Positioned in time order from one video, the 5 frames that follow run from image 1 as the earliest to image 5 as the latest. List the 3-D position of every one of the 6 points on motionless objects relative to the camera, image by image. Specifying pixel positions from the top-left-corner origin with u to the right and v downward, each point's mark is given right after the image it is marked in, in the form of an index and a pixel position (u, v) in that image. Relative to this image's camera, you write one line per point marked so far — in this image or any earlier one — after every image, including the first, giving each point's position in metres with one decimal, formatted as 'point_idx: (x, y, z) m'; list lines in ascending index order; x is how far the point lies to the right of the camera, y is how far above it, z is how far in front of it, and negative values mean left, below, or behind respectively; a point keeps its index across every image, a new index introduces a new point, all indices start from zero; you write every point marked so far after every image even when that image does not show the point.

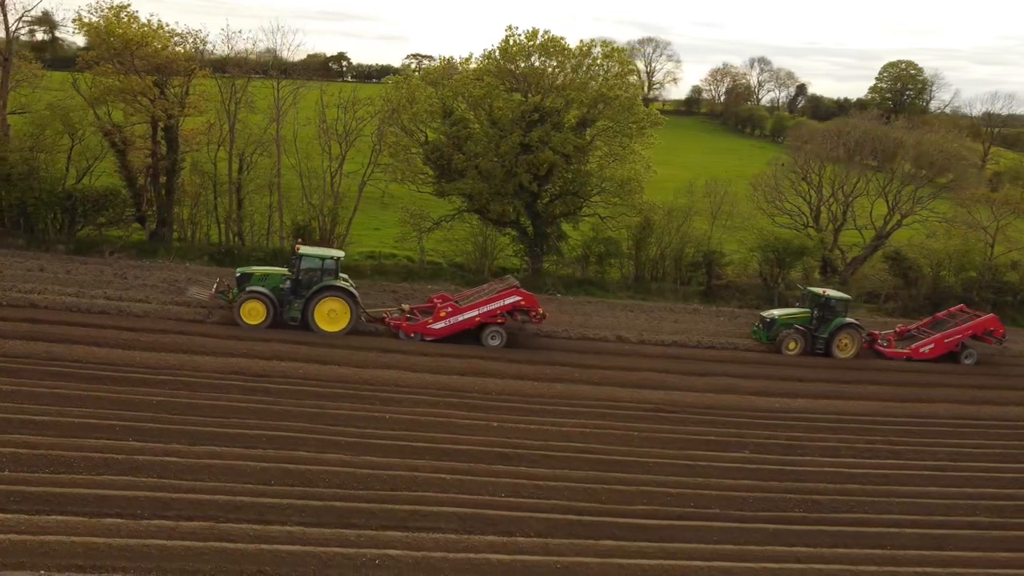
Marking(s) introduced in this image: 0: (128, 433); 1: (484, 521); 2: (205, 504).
0: (-4.2, -1.6, +7.9) m
1: (-0.3, -2.3, +7.1) m
2: (-2.8, -2.0, +6.5) m
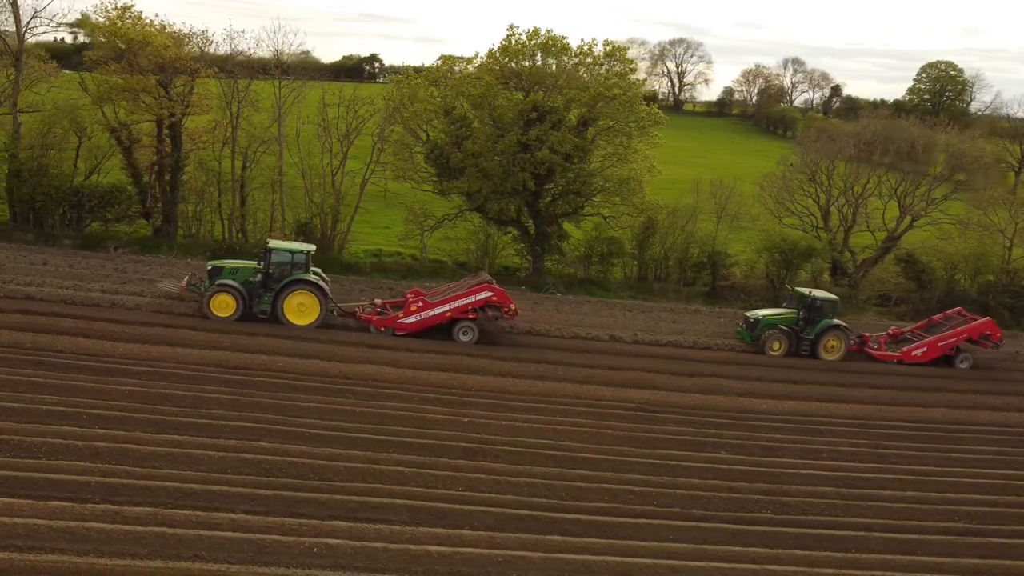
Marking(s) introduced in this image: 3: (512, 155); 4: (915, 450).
0: (-4.7, -1.5, +8.1) m
1: (-0.8, -2.3, +7.2) m
2: (-3.3, -1.9, +6.7) m
3: (-0.1, +3.7, +19.8) m
4: (+6.6, -2.6, +11.6) m
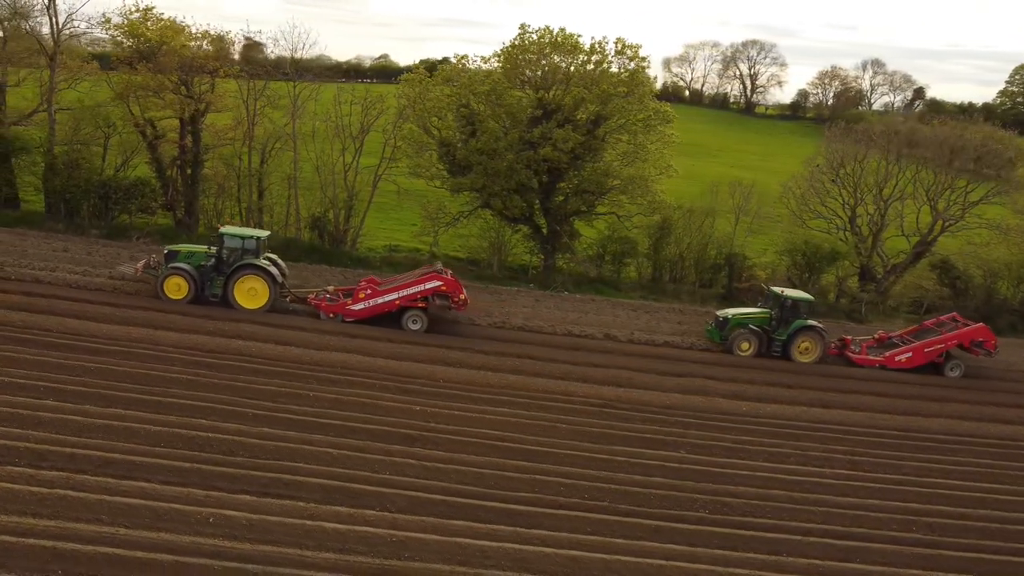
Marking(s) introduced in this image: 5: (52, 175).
0: (-5.5, -1.3, +8.6) m
1: (-1.7, -2.1, +7.3) m
2: (-4.3, -1.7, +7.0) m
3: (+0.1, +3.8, +19.9) m
4: (+6.0, -2.7, +11.2) m
5: (-12.3, +3.0, +19.2) m
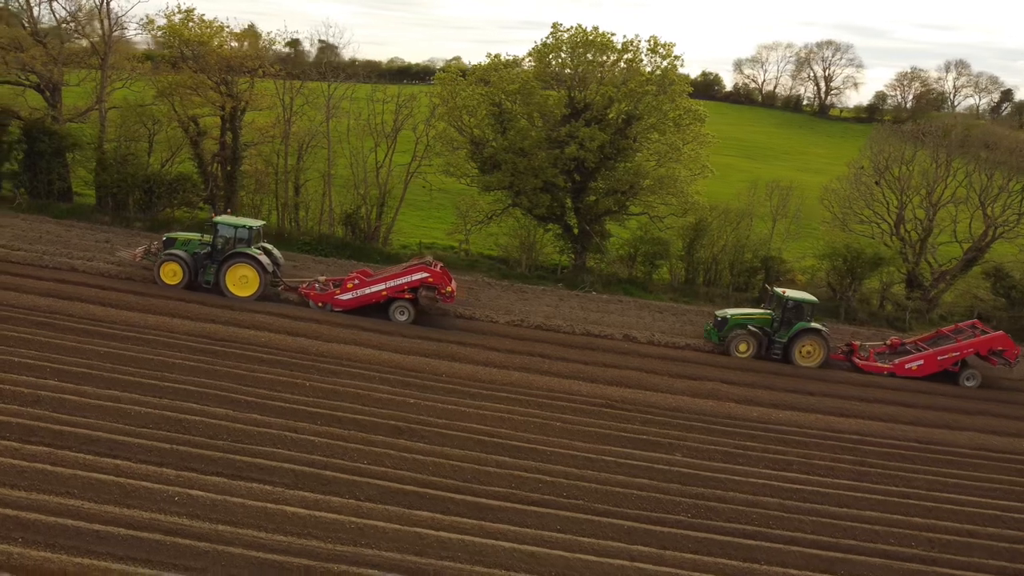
0: (-5.7, -1.1, +9.0) m
1: (-2.0, -2.0, +7.5) m
2: (-4.6, -1.5, +7.4) m
3: (+0.9, +3.8, +19.9) m
4: (+5.9, -2.7, +10.7) m
5: (-11.5, +3.3, +20.2) m
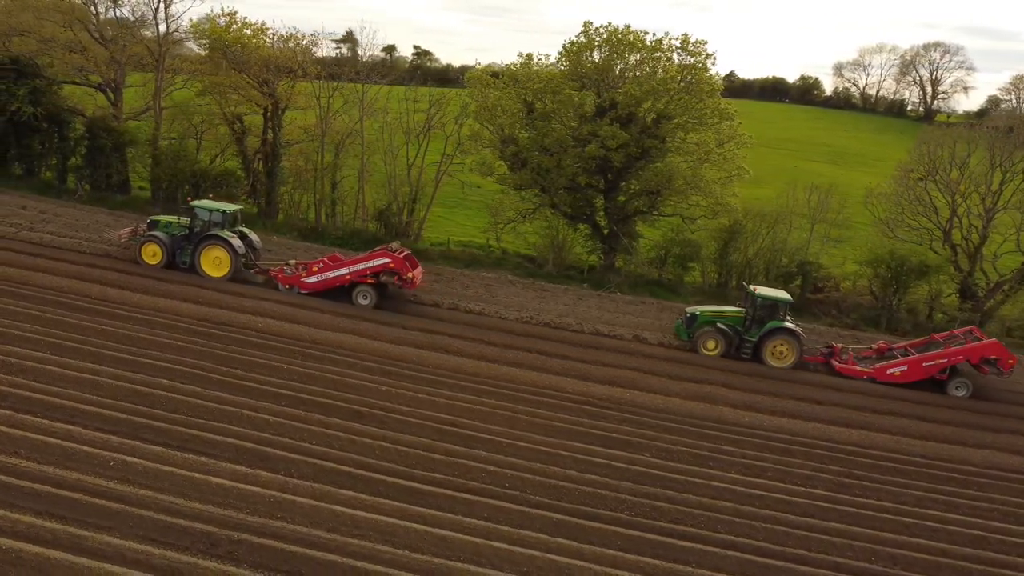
0: (-6.2, -0.8, +9.7) m
1: (-2.8, -1.8, +7.8) m
2: (-5.3, -1.3, +8.0) m
3: (+1.7, +3.8, +19.8) m
4: (+5.5, -2.8, +10.1) m
5: (-10.7, +3.7, +21.5) m
